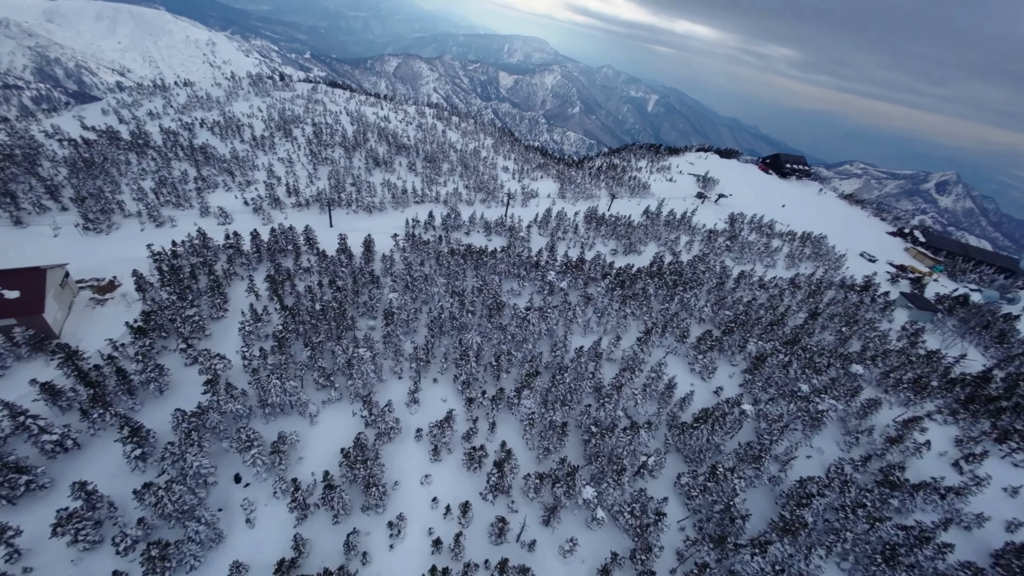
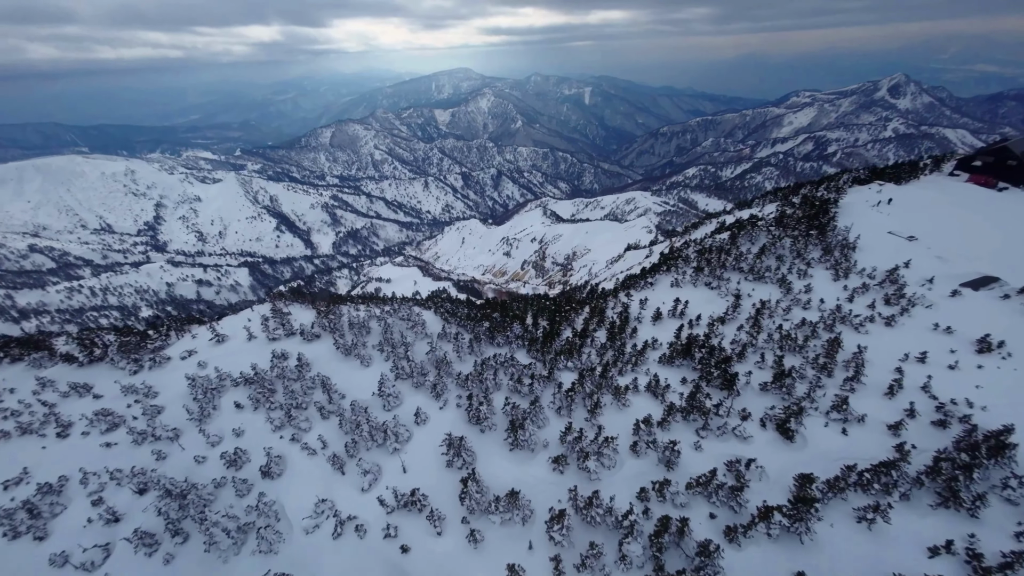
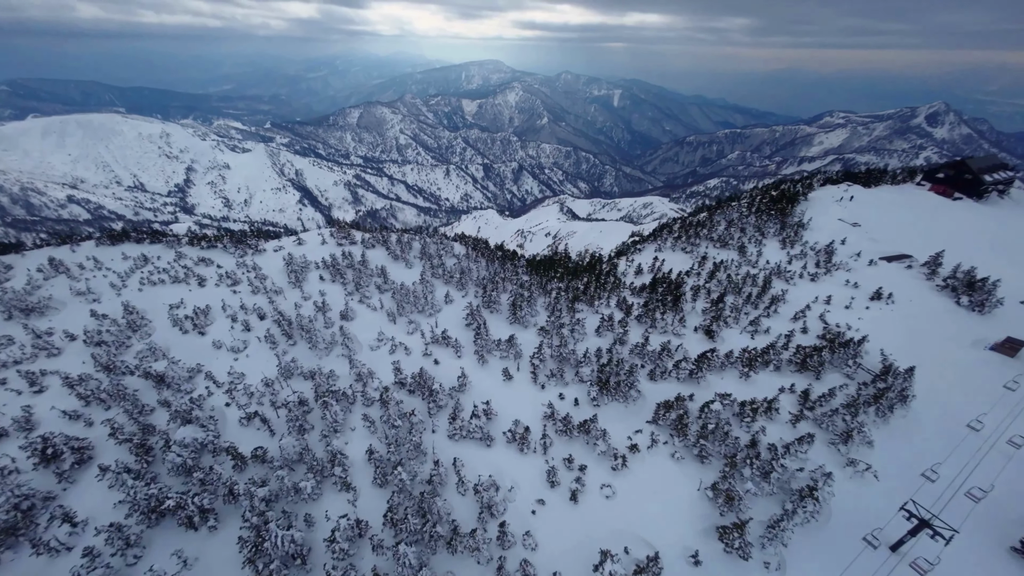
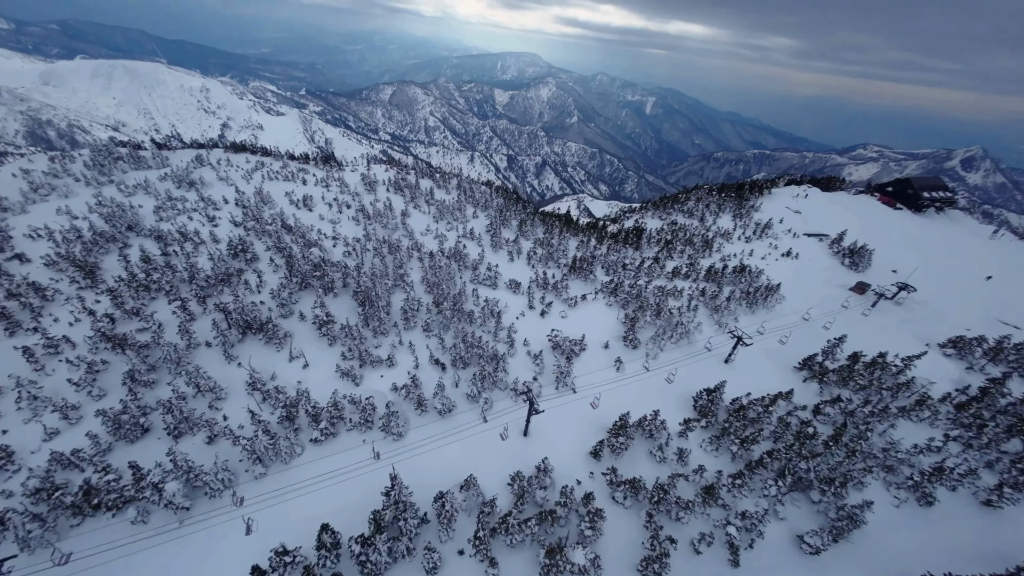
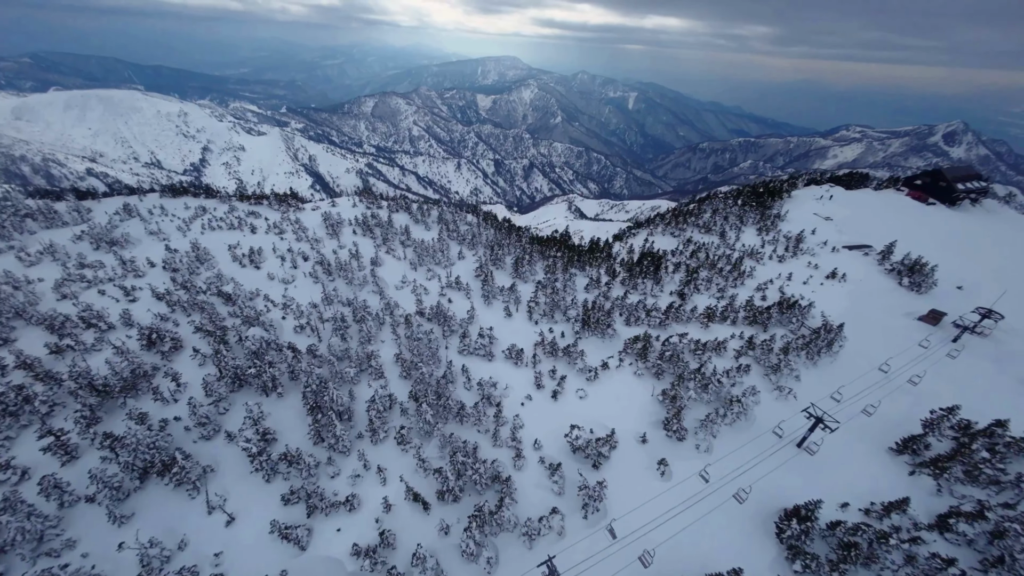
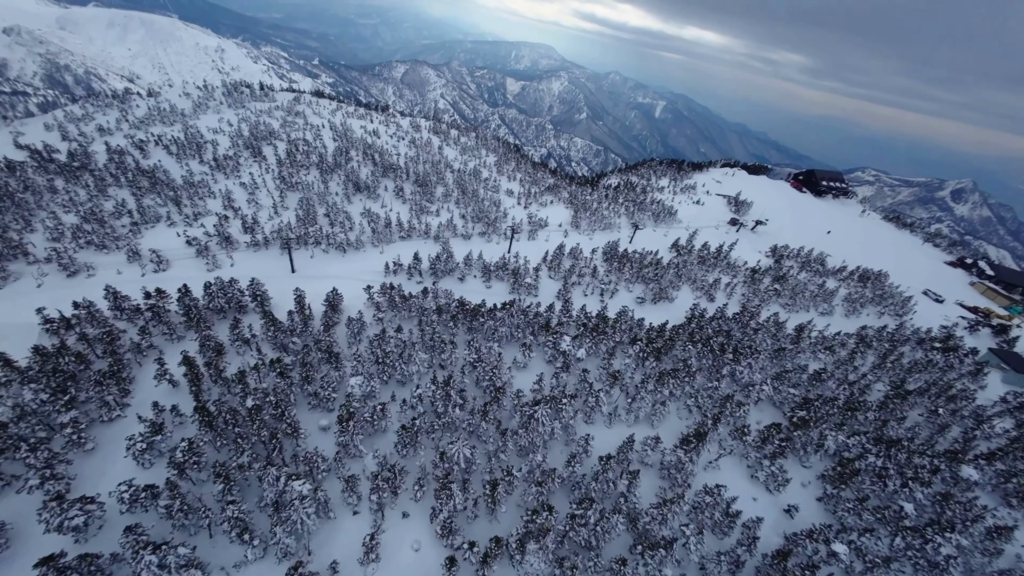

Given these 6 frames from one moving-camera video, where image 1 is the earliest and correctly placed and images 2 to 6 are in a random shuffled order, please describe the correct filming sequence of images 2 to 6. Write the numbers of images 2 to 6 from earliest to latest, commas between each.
6, 4, 5, 3, 2
